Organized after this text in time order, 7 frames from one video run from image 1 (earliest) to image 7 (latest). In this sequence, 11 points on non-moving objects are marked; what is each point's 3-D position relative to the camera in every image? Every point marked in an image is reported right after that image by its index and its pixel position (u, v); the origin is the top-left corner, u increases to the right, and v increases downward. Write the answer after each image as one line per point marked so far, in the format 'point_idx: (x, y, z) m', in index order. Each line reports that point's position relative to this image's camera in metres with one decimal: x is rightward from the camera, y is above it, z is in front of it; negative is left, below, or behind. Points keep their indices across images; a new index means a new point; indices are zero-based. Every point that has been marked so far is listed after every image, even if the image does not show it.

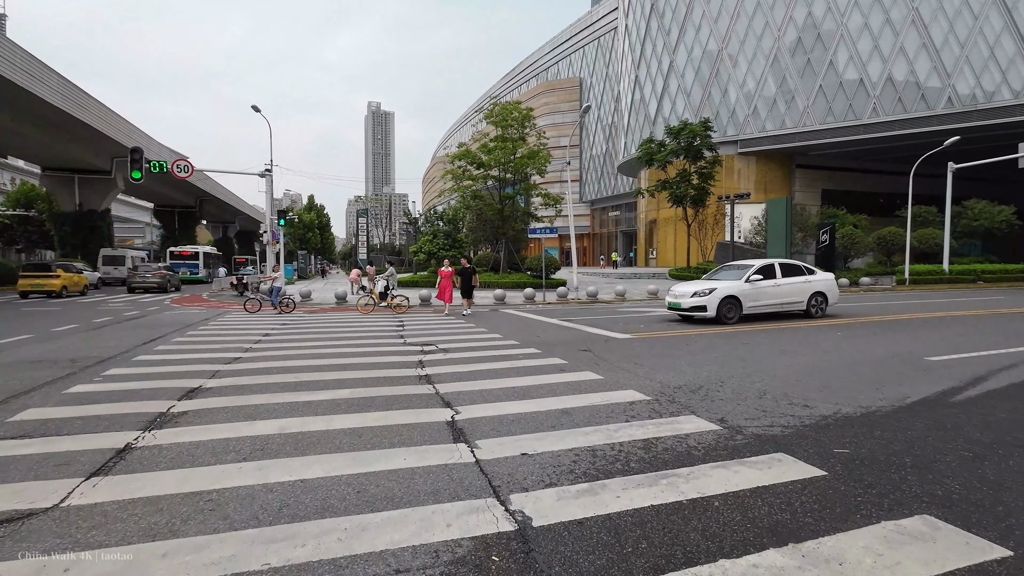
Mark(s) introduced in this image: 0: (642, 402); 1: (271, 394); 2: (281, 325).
0: (+1.5, -1.3, +5.7) m
1: (-2.9, -1.3, +6.0) m
2: (-6.9, -1.1, +14.6) m
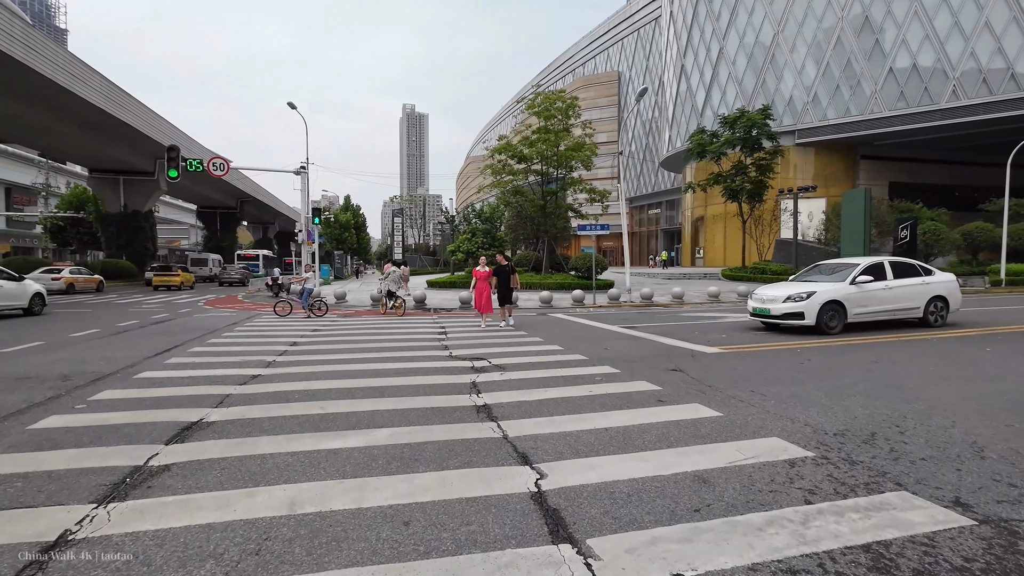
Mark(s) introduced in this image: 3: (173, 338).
0: (+2.3, -1.4, +3.9) m
1: (-2.1, -1.4, +4.5) m
2: (-5.4, -1.1, +13.4) m
3: (-7.4, -1.1, +10.7) m
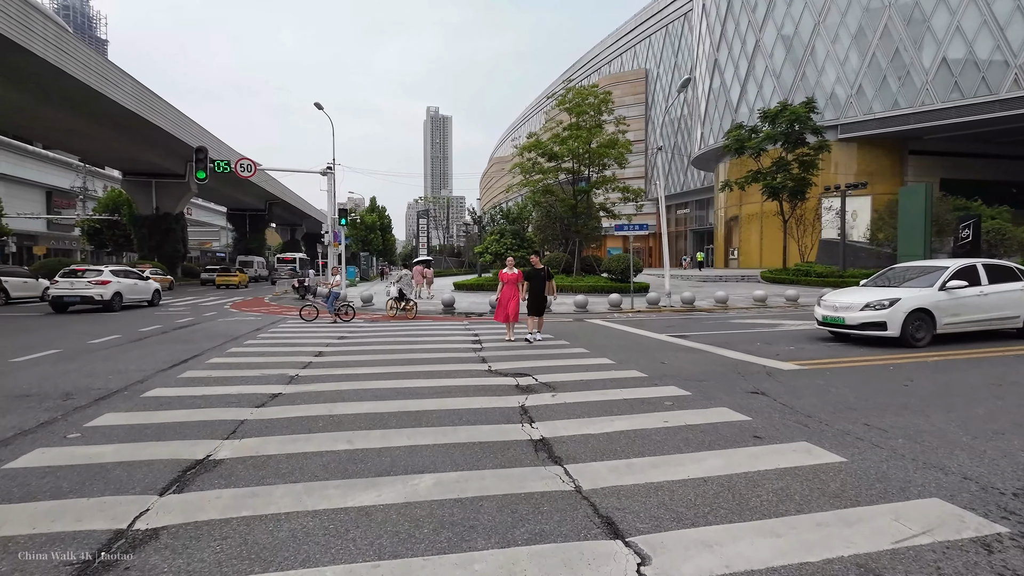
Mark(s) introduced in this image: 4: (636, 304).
0: (+2.9, -1.5, +2.8) m
1: (-1.5, -1.5, +3.7) m
2: (-4.5, -1.2, +12.7) m
3: (-6.5, -1.2, +10.1) m
4: (+4.7, -0.6, +18.5) m
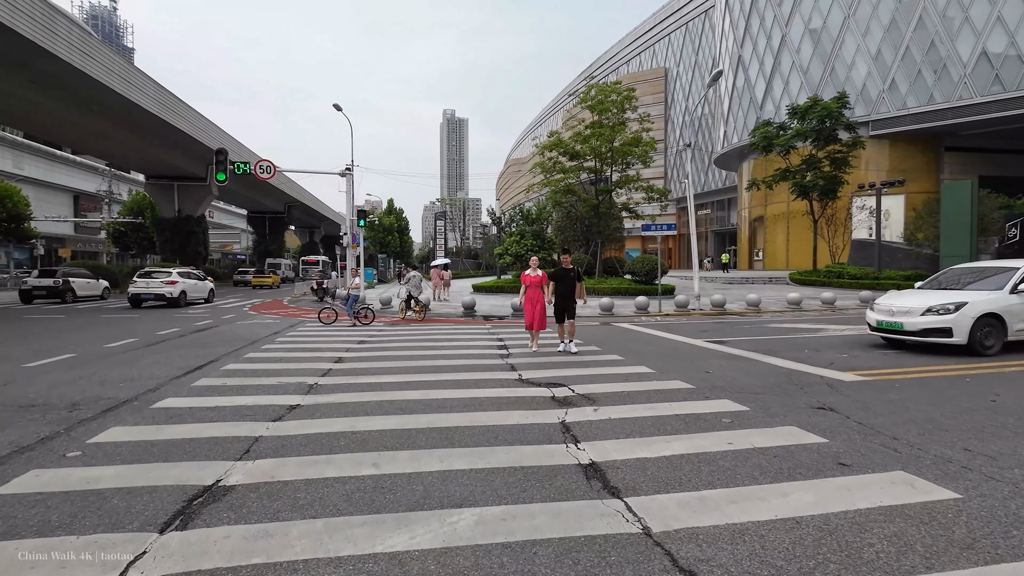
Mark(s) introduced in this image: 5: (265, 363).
0: (+3.2, -1.5, +2.2) m
1: (-1.2, -1.5, +3.2) m
2: (-3.8, -1.3, +12.3) m
3: (-6.0, -1.2, +9.7) m
4: (+5.5, -0.7, +17.8) m
5: (-4.3, -1.3, +8.5) m
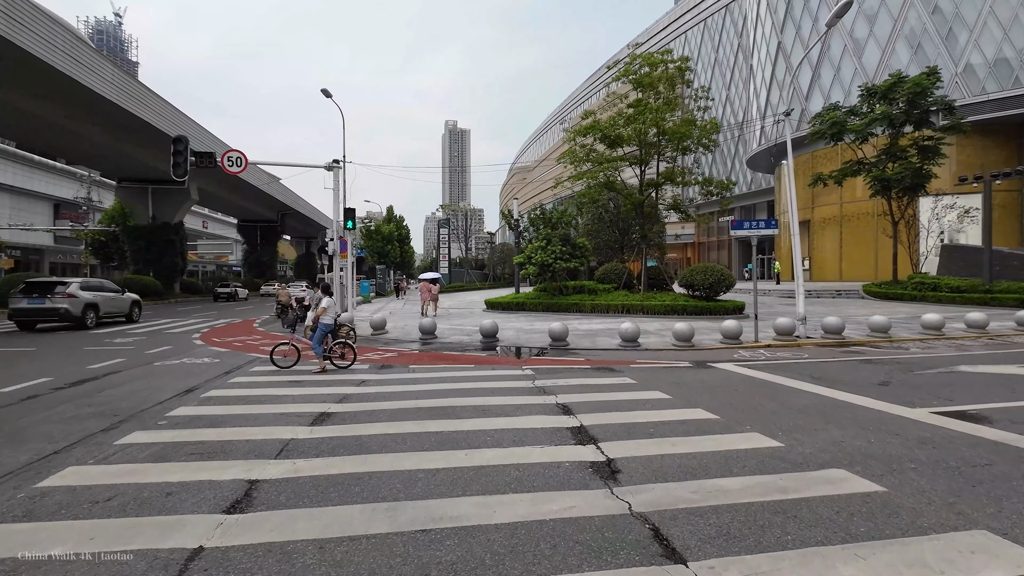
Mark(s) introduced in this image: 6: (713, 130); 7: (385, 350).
0: (+4.1, -1.7, -2.8) m
1: (-0.2, -1.7, -1.7) m
2: (-2.8, -1.7, +7.4) m
3: (-5.0, -1.6, +4.8) m
4: (+6.5, -1.2, +12.8) m
5: (-3.3, -1.7, +3.6) m
6: (+8.1, +6.4, +20.0) m
7: (-3.1, -1.5, +11.9) m
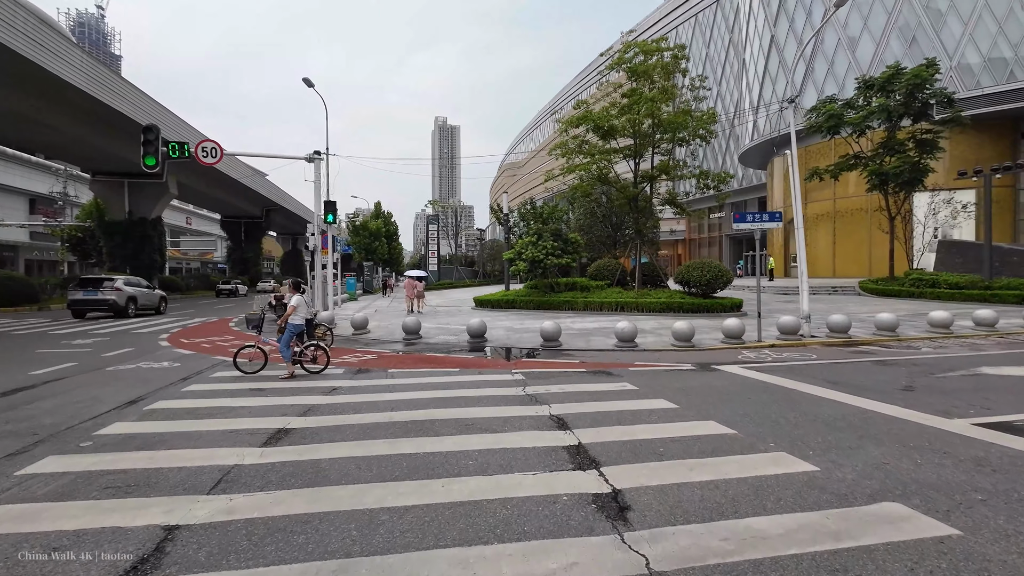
0: (+4.2, -1.7, -3.5) m
1: (-0.2, -1.7, -2.6) m
2: (-3.0, -1.7, +6.5) m
3: (-5.1, -1.6, +3.9) m
4: (+6.3, -1.1, +12.2) m
5: (-3.4, -1.6, +2.7) m
6: (+7.6, +6.5, +19.3) m
7: (-3.3, -1.5, +11.1) m
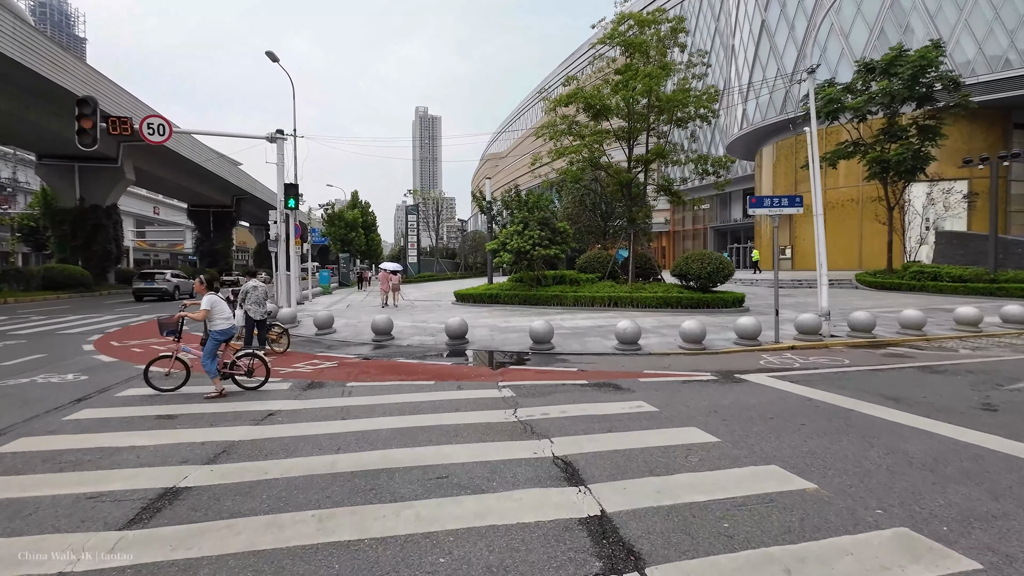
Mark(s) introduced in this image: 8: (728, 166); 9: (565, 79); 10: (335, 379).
0: (+4.4, -1.8, -4.9) m
1: (+0.1, -1.8, -4.2) m
2: (-3.1, -1.6, +4.8) m
3: (-5.1, -1.6, +2.1) m
4: (+5.9, -1.0, +10.8) m
5: (-3.4, -1.7, +1.0) m
6: (+7.0, +6.8, +17.8) m
7: (-3.6, -1.4, +9.3) m
8: (+8.2, +4.6, +19.0) m
9: (+1.9, +7.9, +18.6) m
10: (-2.8, -1.5, +8.0) m
